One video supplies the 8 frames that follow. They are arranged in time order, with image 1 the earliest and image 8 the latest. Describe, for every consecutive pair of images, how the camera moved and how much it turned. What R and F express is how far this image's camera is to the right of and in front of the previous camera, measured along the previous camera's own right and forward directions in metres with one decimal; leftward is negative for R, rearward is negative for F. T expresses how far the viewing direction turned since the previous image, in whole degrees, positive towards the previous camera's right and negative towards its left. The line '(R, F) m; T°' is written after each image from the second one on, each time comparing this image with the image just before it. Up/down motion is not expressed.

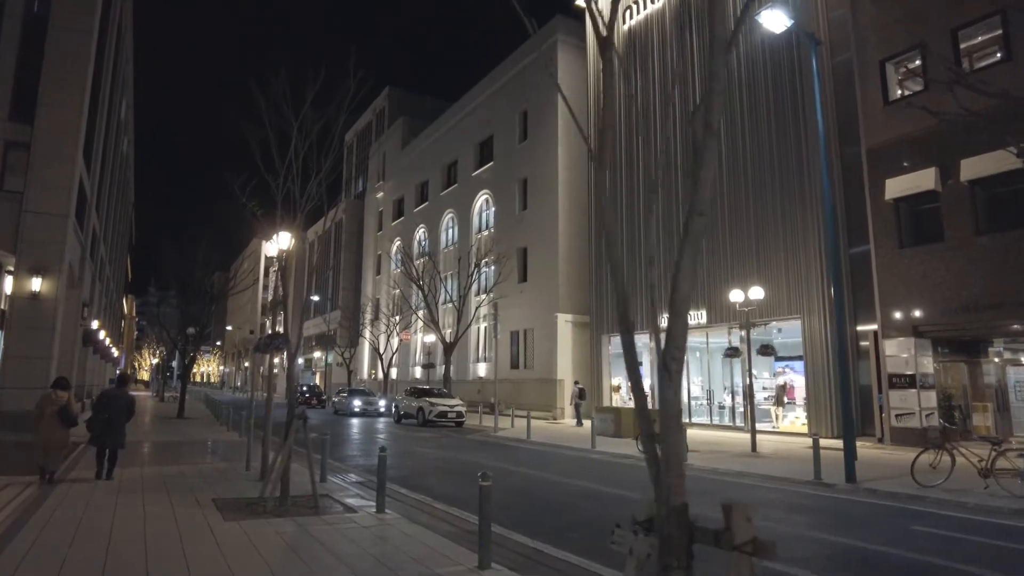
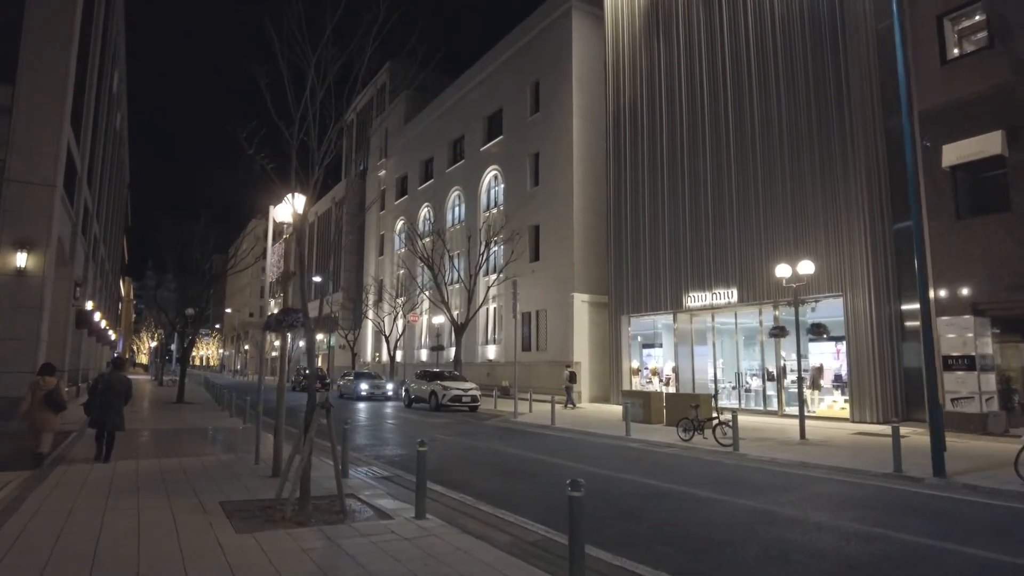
(-0.8, +1.5) m; 0°
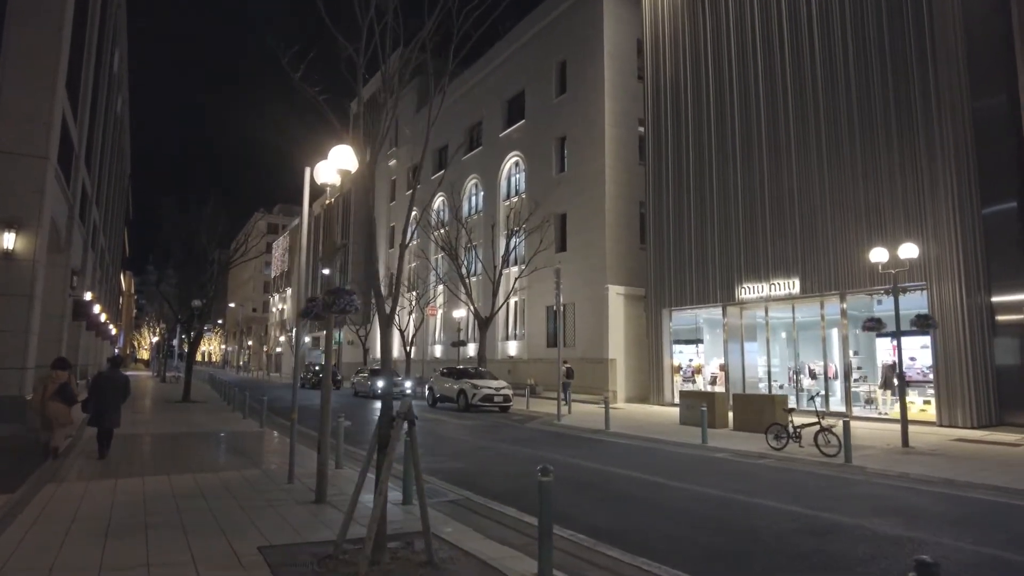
(-1.3, +2.2) m; 0°
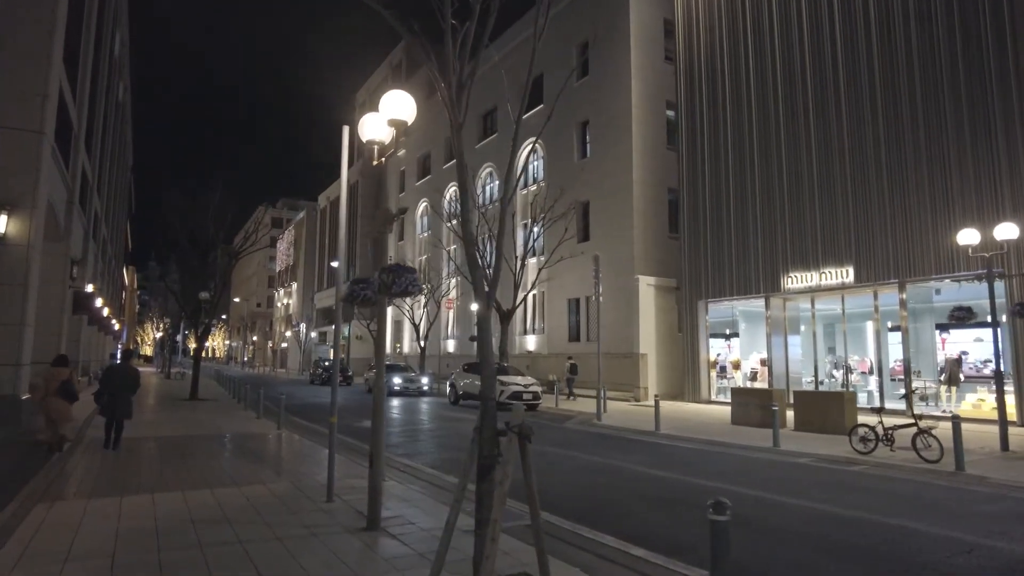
(-0.9, +1.6) m; 0°
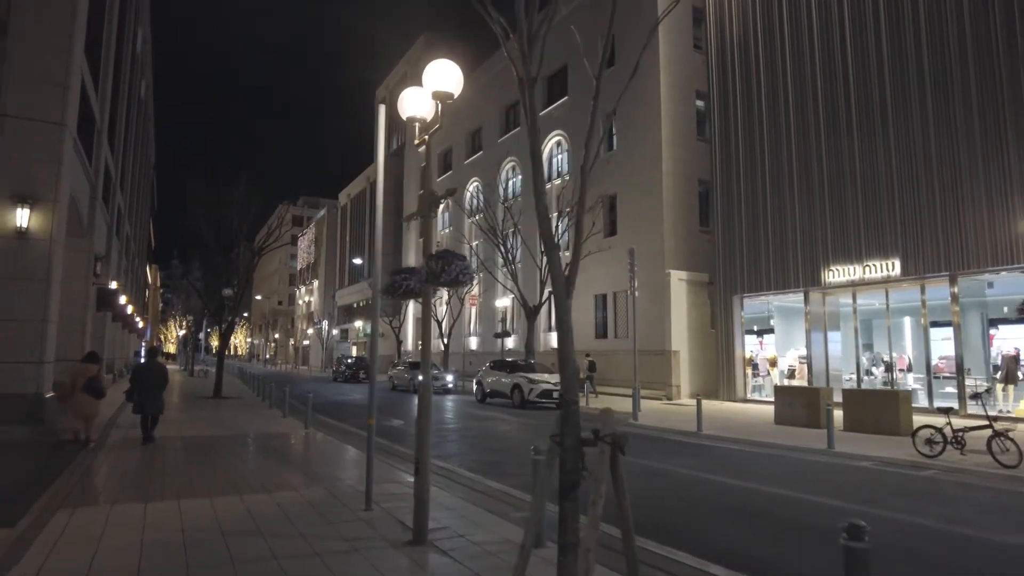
(-0.4, +0.6) m; -2°
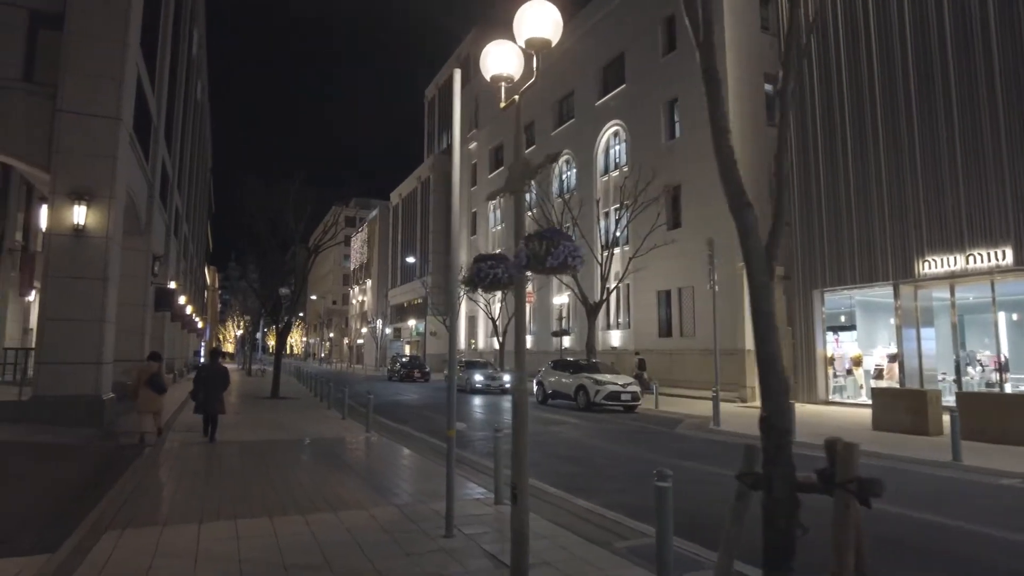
(-0.5, +1.1) m; -4°
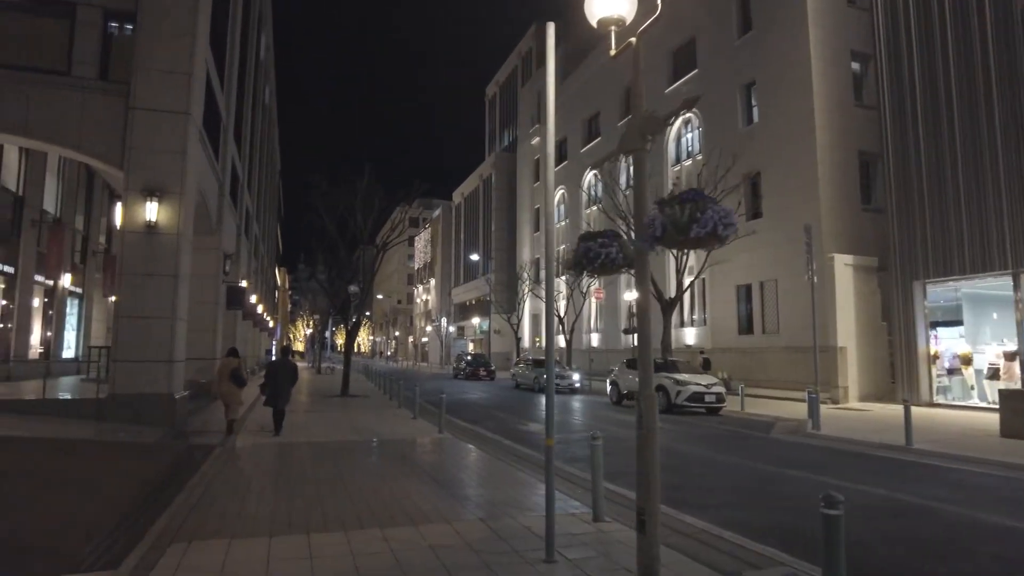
(-0.4, +0.9) m; -5°
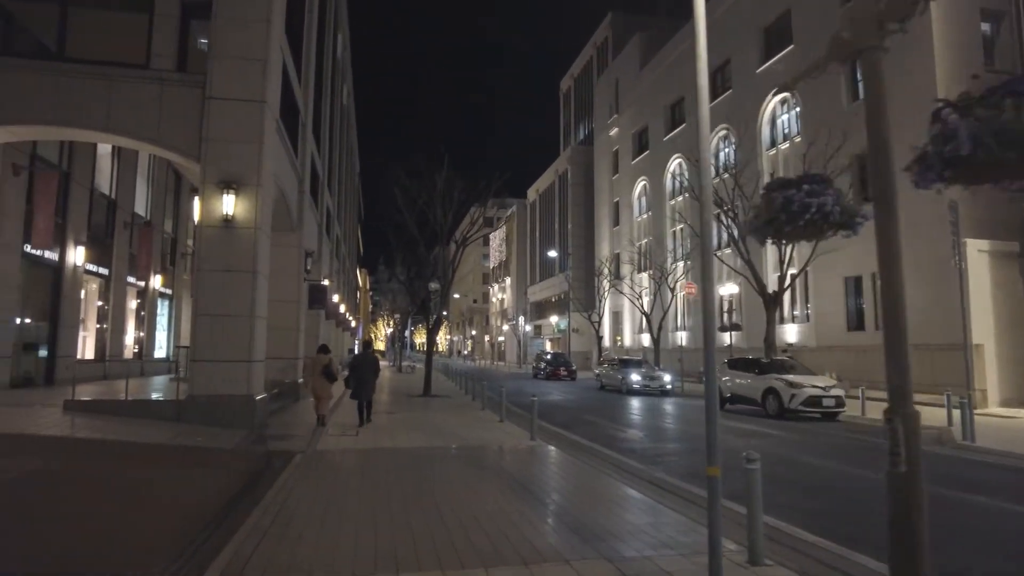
(-0.5, +1.3) m; -6°
